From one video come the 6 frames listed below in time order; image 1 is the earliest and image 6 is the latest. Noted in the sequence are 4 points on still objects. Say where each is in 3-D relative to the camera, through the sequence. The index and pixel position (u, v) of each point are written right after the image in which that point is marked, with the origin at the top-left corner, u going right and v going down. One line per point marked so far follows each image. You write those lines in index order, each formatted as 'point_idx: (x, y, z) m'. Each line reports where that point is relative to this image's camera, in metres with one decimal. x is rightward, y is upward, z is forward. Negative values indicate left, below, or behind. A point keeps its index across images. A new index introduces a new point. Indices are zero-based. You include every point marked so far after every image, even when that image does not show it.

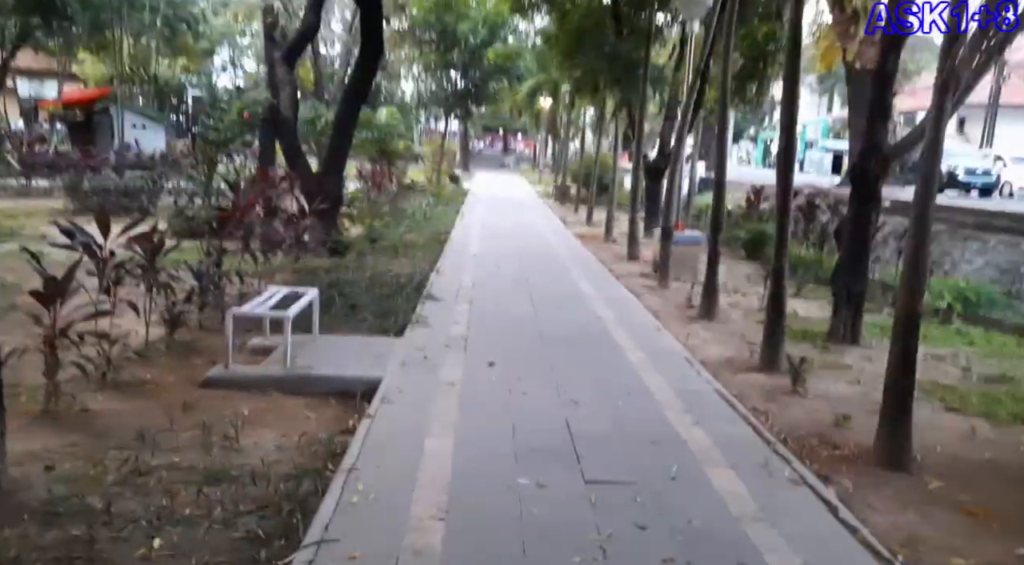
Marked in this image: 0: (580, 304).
0: (+0.8, -0.3, +9.8) m
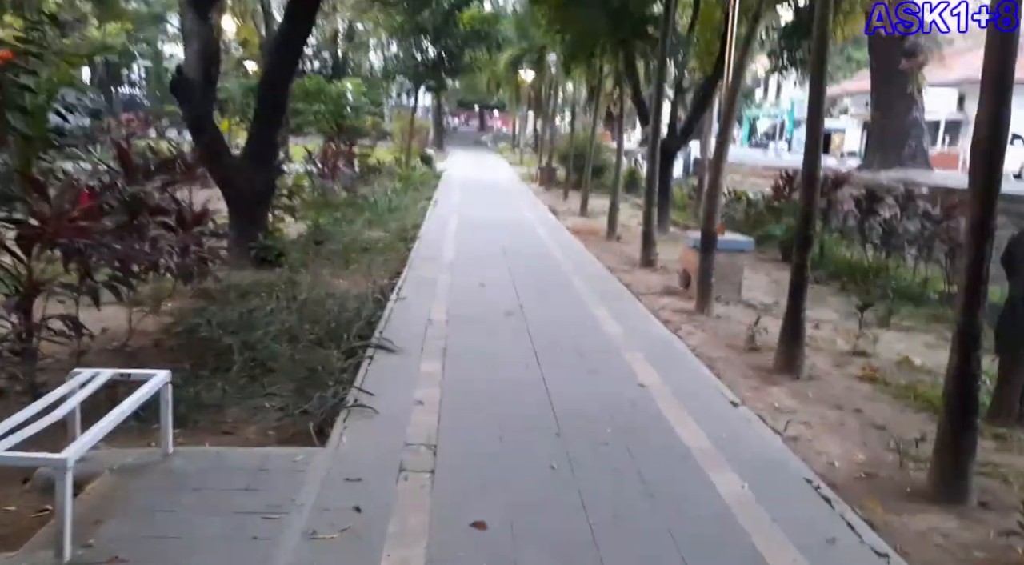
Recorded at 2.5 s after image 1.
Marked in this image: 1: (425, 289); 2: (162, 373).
0: (+0.7, -0.5, +6.7) m
1: (-0.9, -0.1, +9.0) m
2: (-1.7, -0.4, +4.2) m
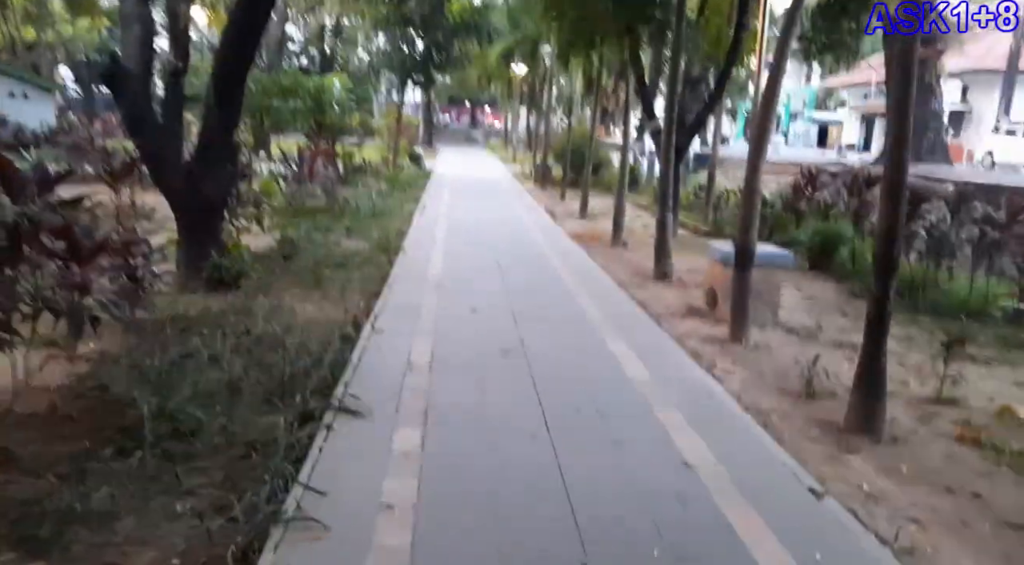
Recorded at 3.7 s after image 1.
0: (+0.7, -0.8, +5.2) m
1: (-0.9, -0.3, +7.5) m
2: (-1.7, -0.7, +2.7) m
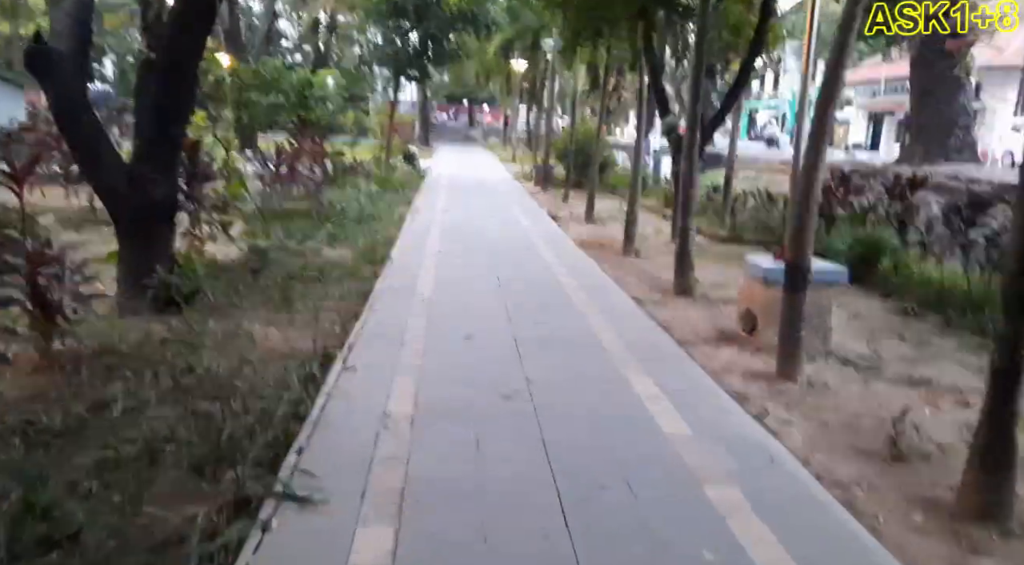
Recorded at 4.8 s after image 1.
0: (+0.7, -0.9, +3.9) m
1: (-0.9, -0.5, +6.2) m
2: (-1.6, -0.9, +1.4) m
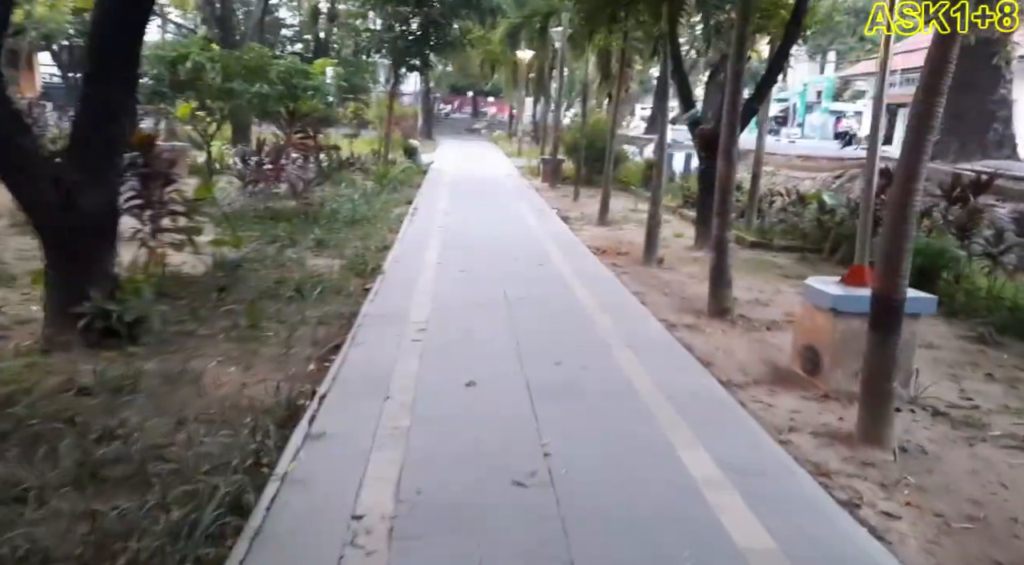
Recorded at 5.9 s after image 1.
0: (+0.8, -1.2, +2.7) m
1: (-0.8, -0.7, +4.9) m
2: (-1.6, -1.1, +0.1) m
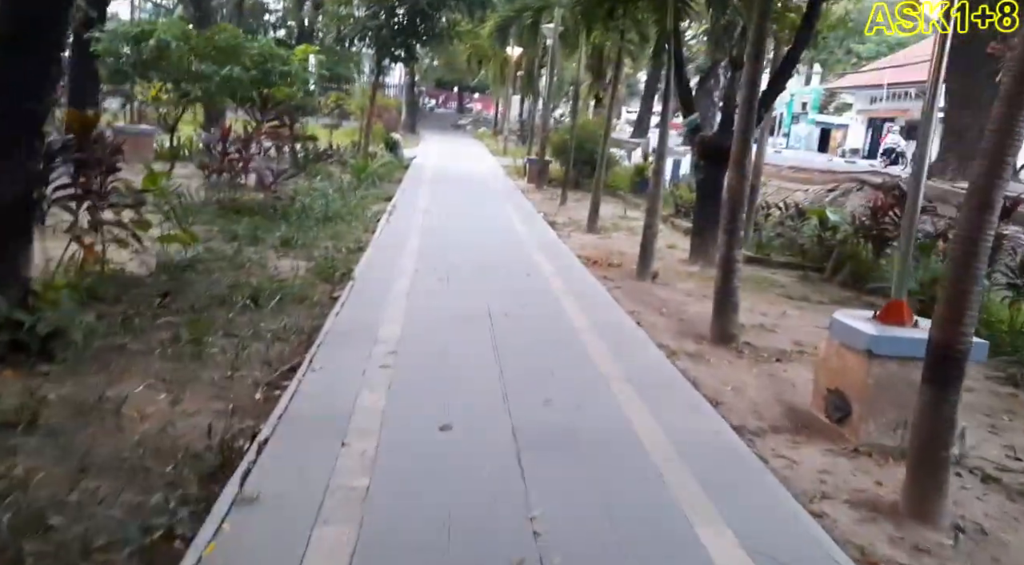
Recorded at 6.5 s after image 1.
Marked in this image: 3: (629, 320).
0: (+0.8, -1.3, +1.9) m
1: (-0.9, -0.8, +4.1) m
2: (-1.6, -1.2, -0.8) m
3: (+1.0, -0.4, +7.4) m
